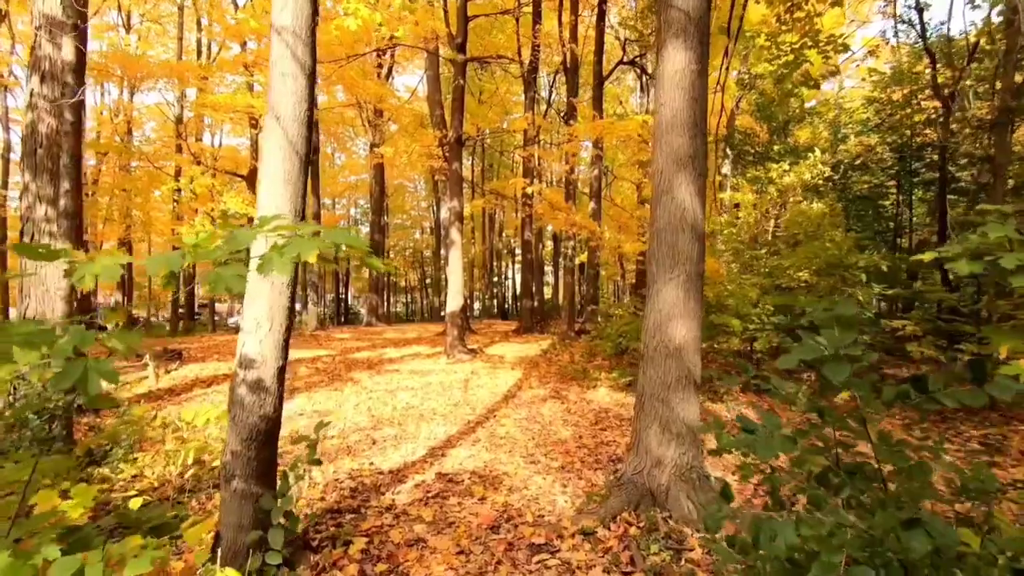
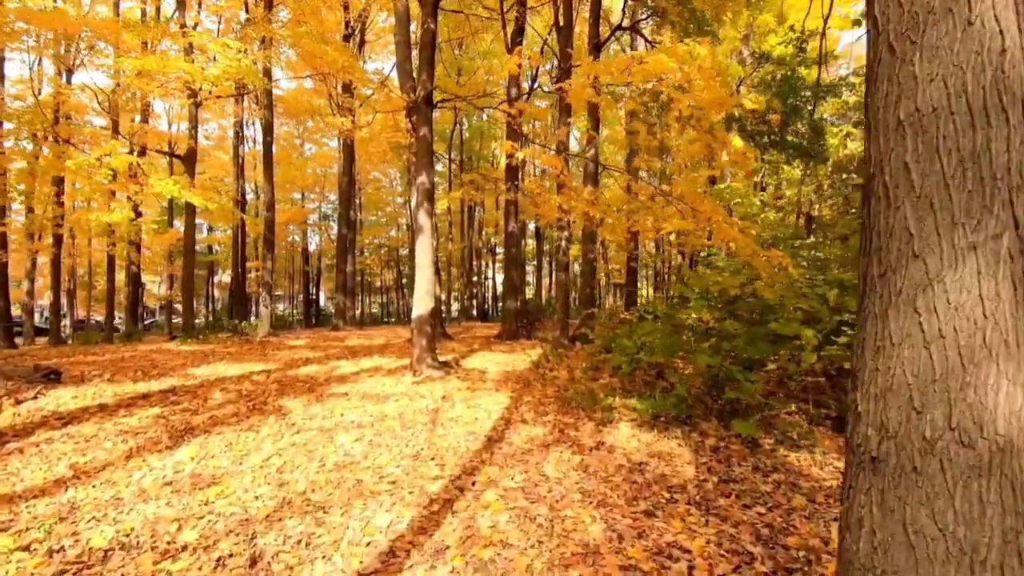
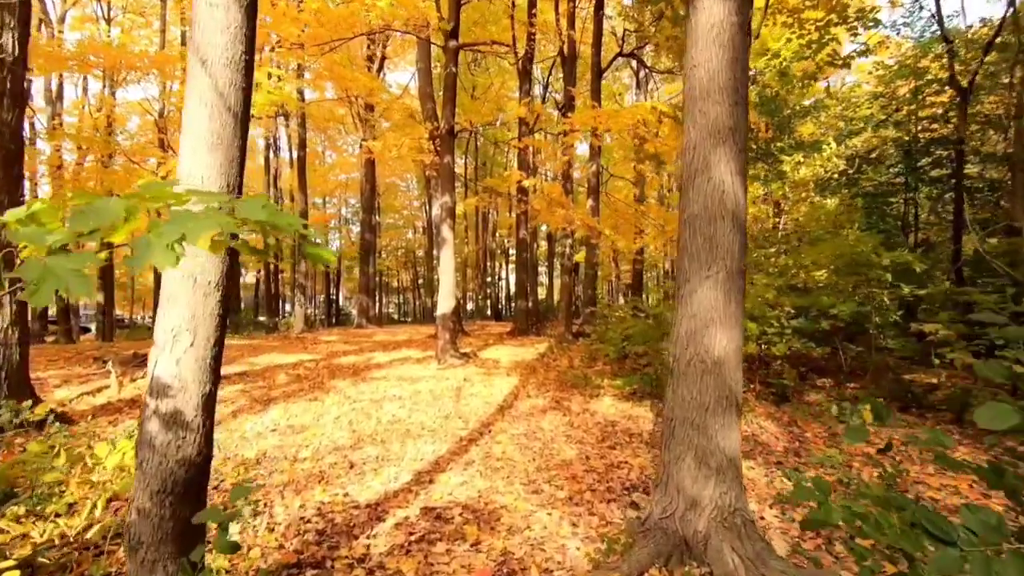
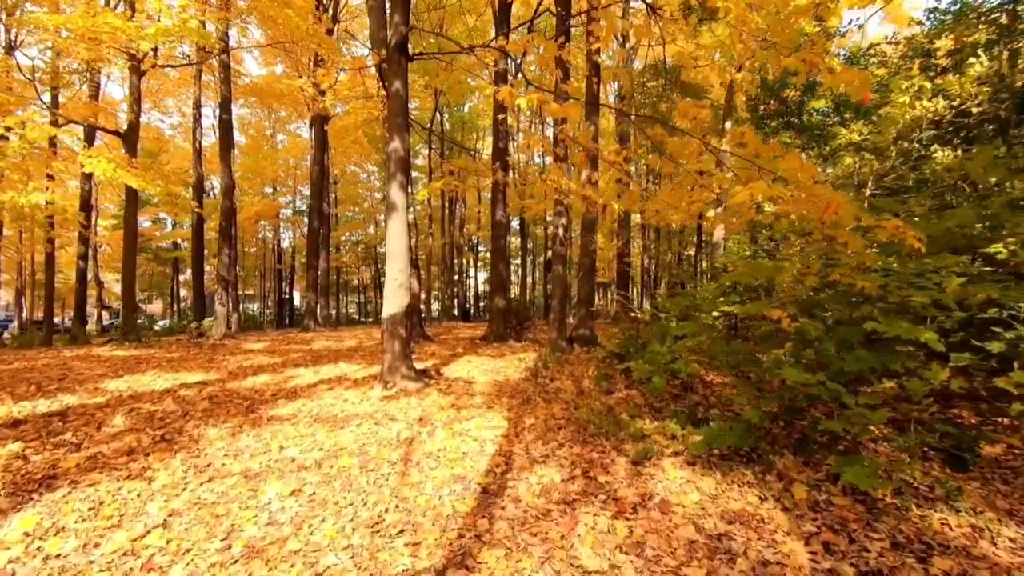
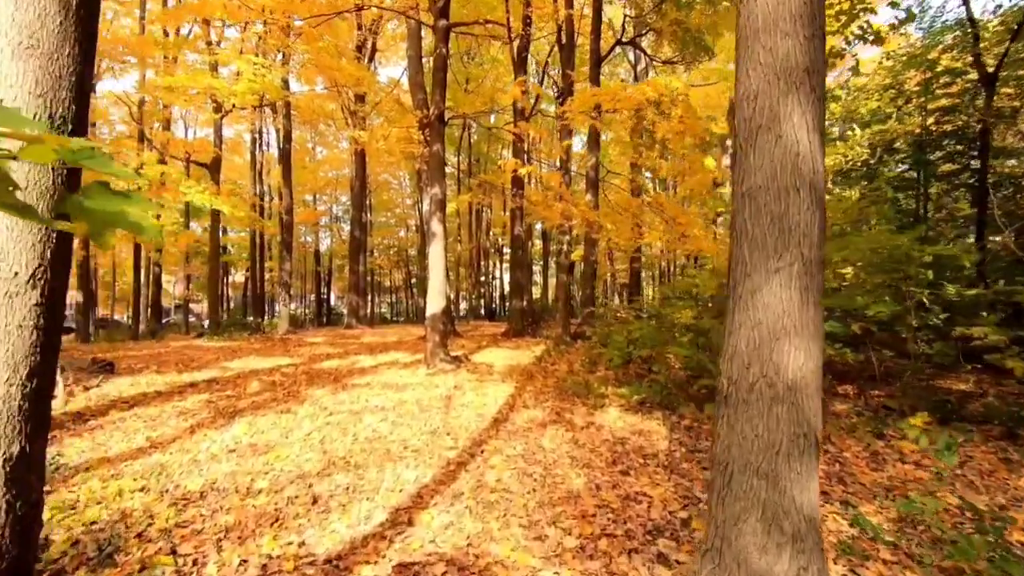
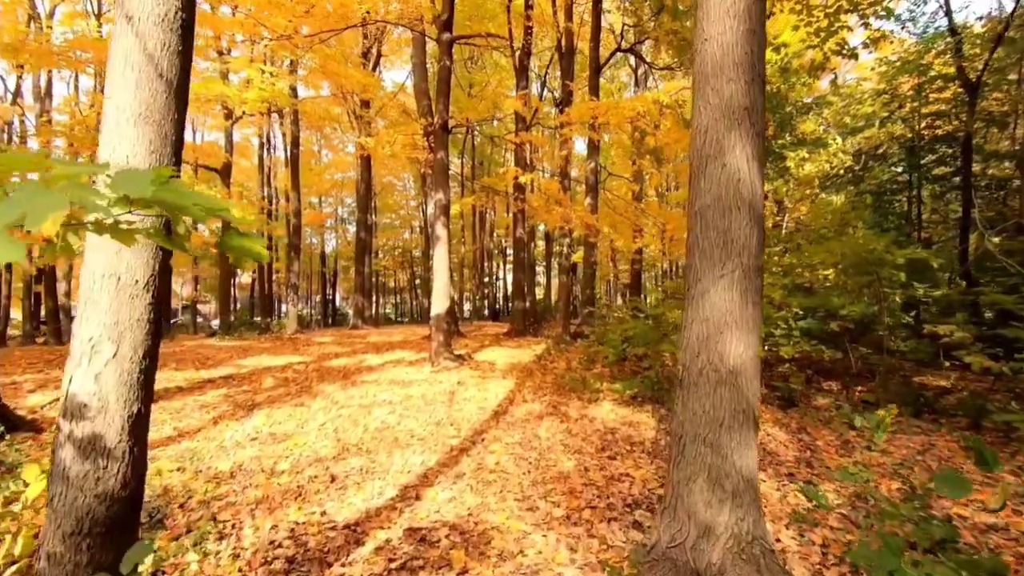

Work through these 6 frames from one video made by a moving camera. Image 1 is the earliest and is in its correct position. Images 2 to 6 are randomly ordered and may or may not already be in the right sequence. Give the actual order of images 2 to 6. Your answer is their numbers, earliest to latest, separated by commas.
3, 6, 5, 2, 4
